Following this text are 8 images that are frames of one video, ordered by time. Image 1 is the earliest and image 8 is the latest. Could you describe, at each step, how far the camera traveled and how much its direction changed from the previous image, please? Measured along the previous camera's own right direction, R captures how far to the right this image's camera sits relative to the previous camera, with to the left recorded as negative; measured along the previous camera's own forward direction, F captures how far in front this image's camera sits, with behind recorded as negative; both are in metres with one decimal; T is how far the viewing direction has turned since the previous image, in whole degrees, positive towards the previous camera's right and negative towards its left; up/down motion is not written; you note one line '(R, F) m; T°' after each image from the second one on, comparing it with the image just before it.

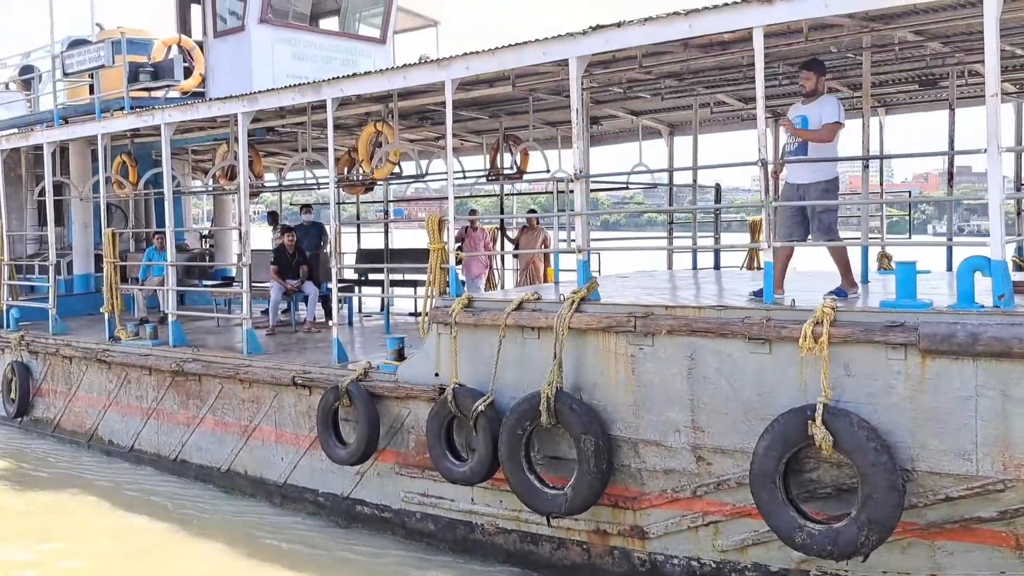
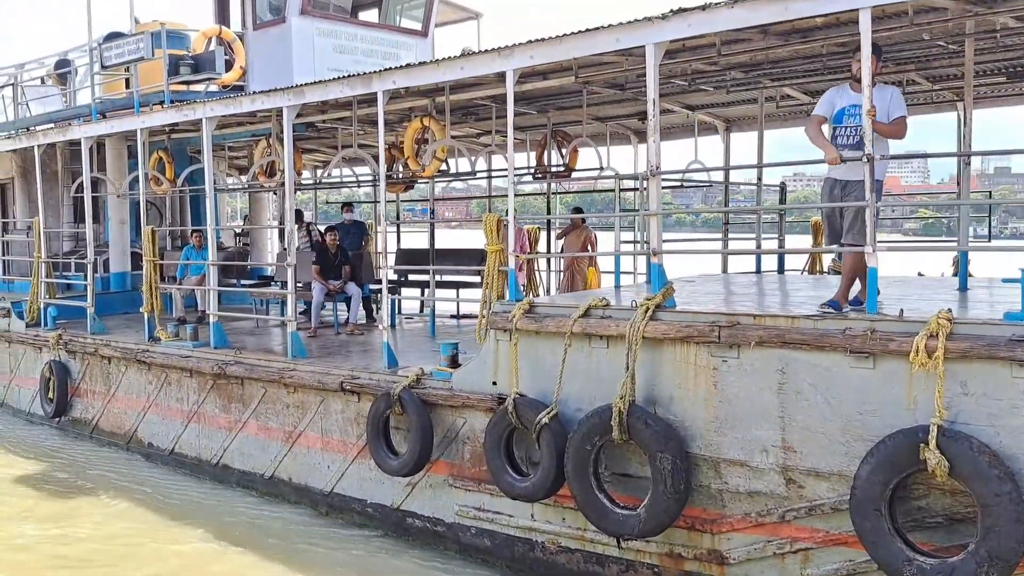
(-0.3, +0.4) m; -2°
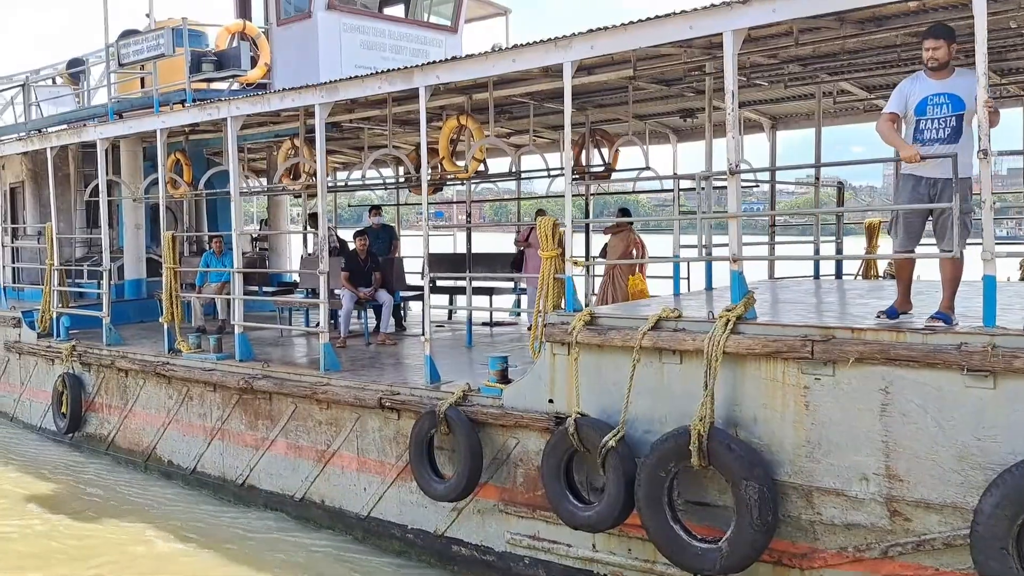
(-0.4, +0.5) m; 0°
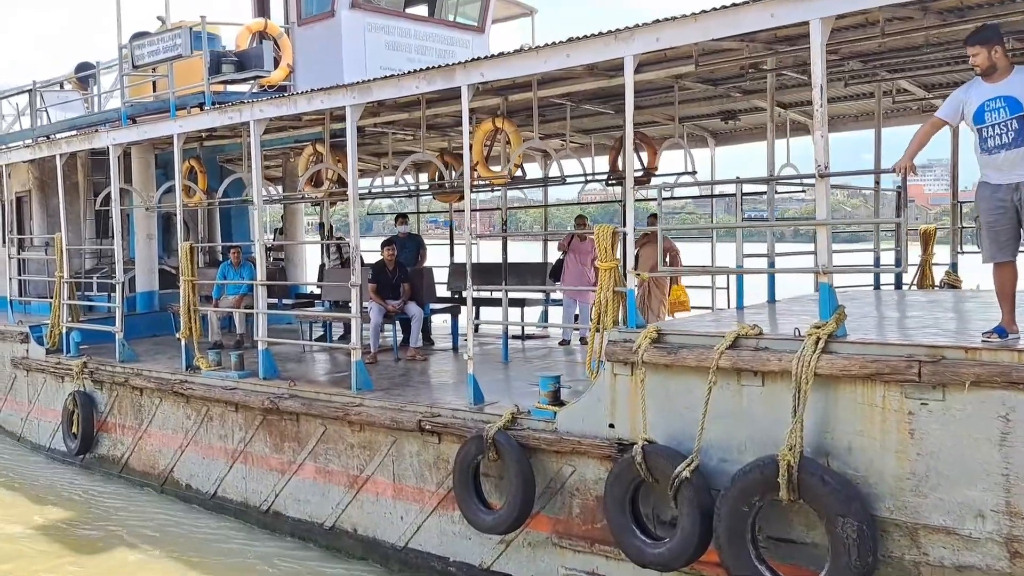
(-0.3, +0.5) m; 0°
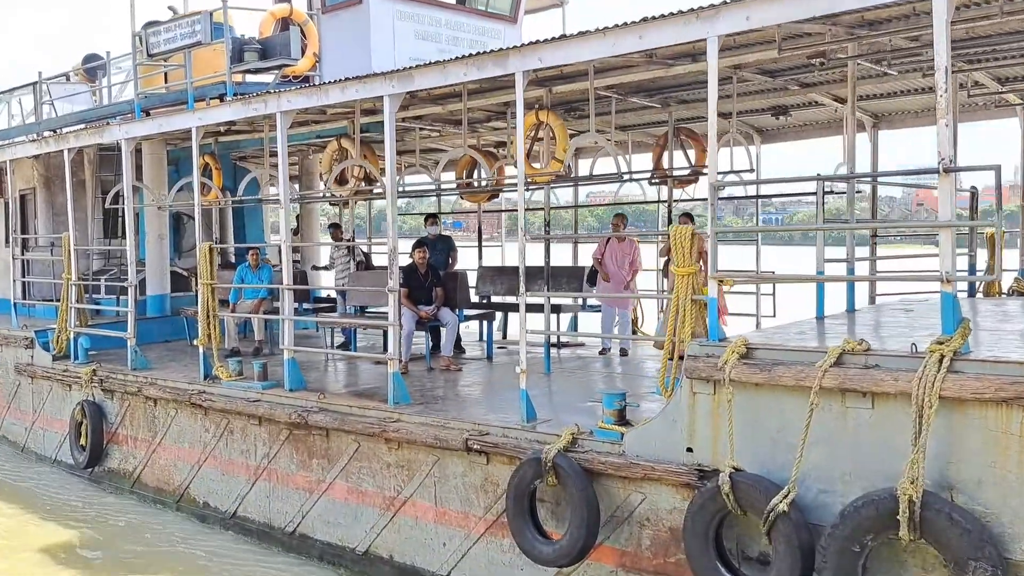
(-0.4, +0.6) m; 0°
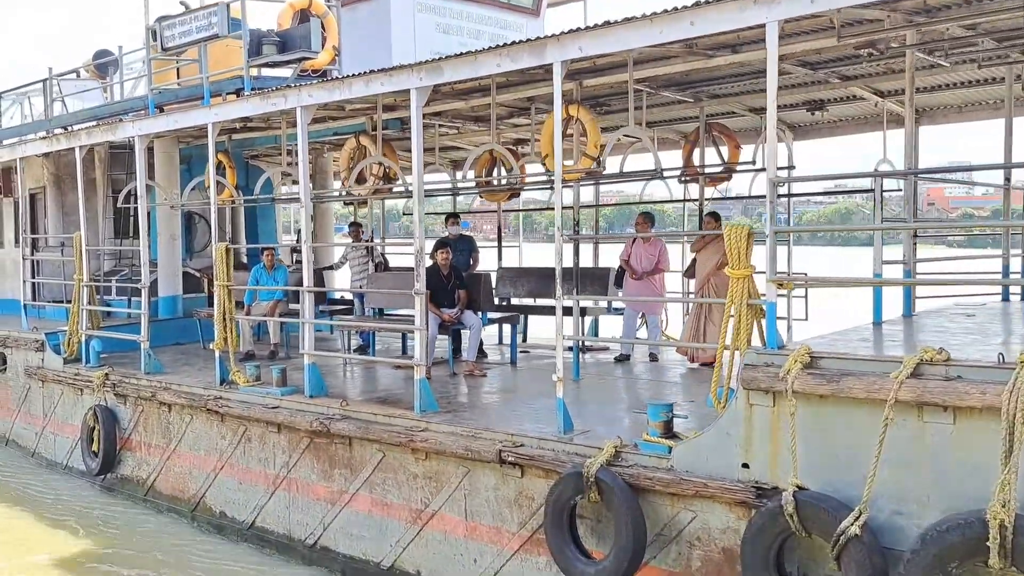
(-0.2, +0.3) m; 0°
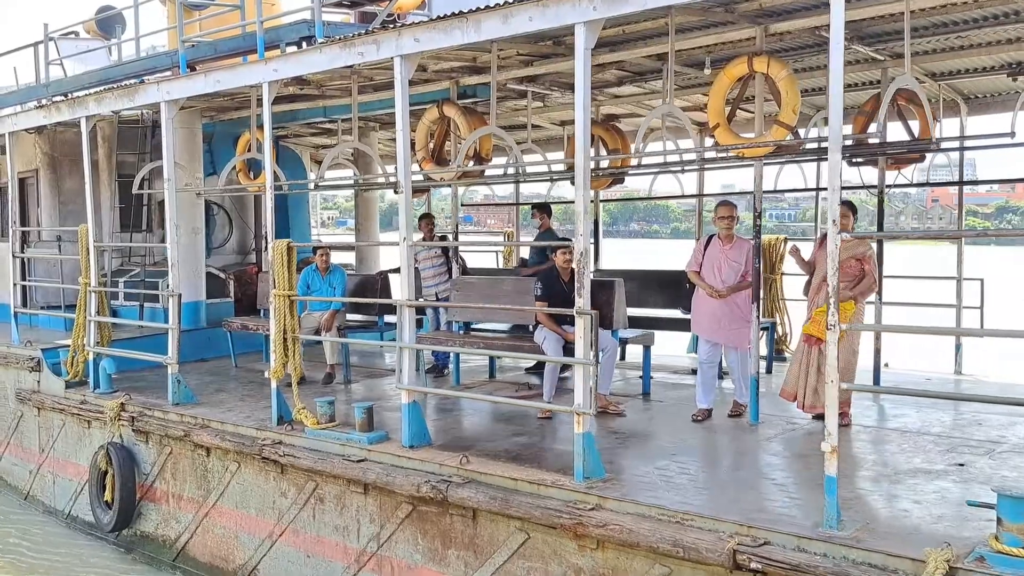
(-1.1, +1.8) m; +1°
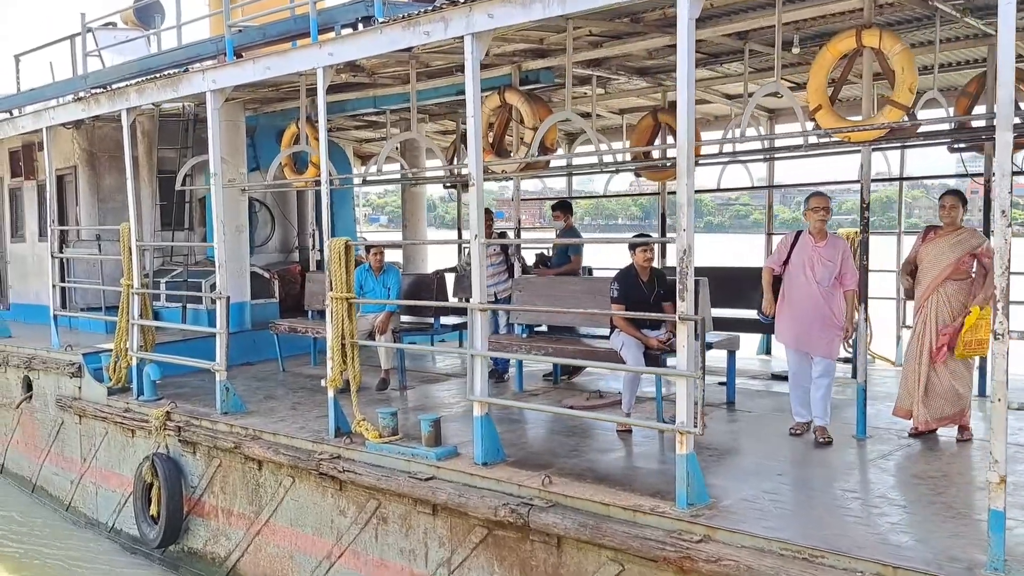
(-0.3, +0.5) m; -2°
